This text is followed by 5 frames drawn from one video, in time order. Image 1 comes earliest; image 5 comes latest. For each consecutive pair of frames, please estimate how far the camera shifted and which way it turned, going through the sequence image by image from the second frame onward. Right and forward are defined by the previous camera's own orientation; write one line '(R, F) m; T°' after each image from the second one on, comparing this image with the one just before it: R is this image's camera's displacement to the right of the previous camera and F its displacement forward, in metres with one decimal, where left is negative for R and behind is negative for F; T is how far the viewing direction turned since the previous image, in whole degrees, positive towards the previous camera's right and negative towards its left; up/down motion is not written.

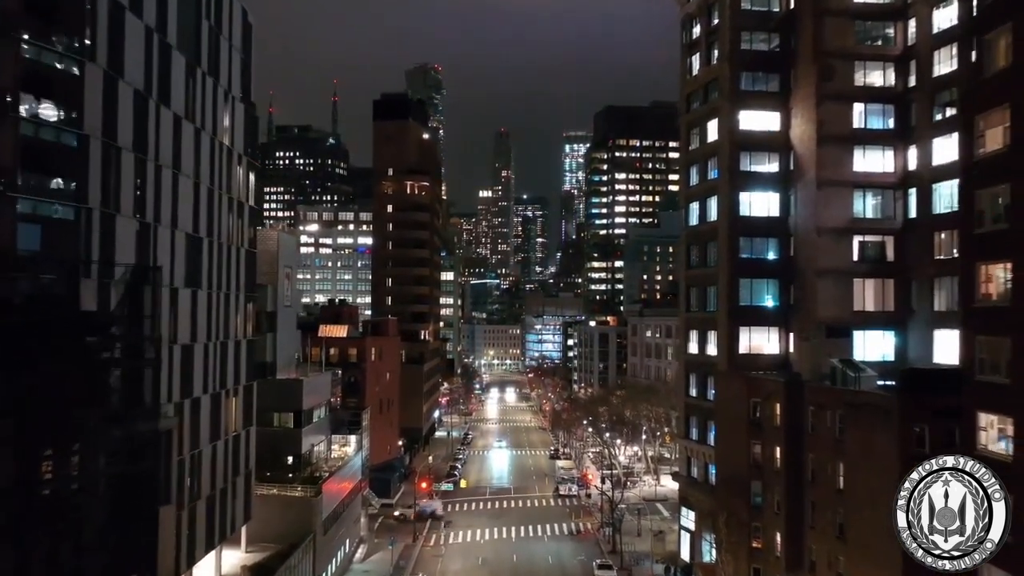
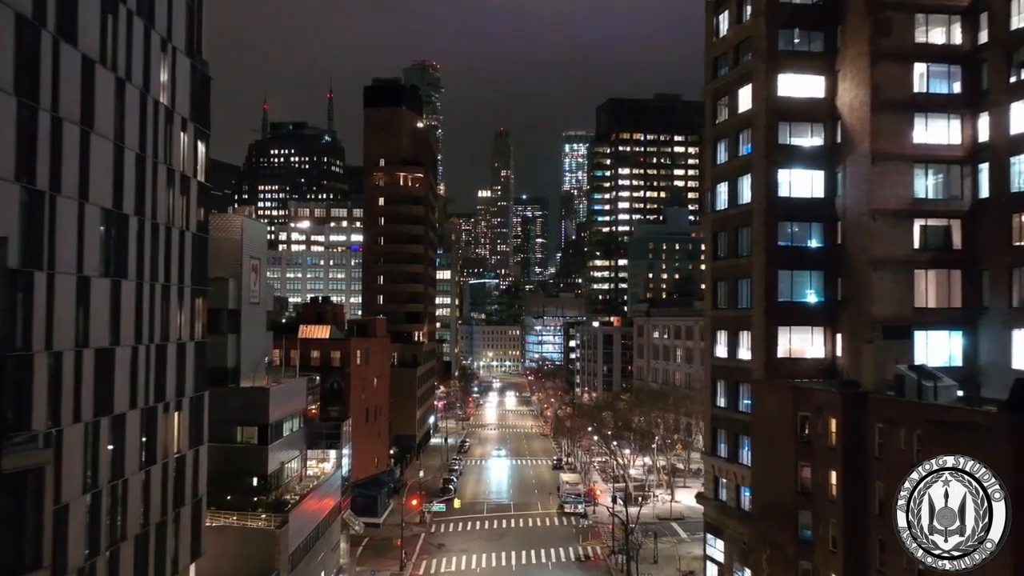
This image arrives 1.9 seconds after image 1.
(0.0, +7.1) m; 0°
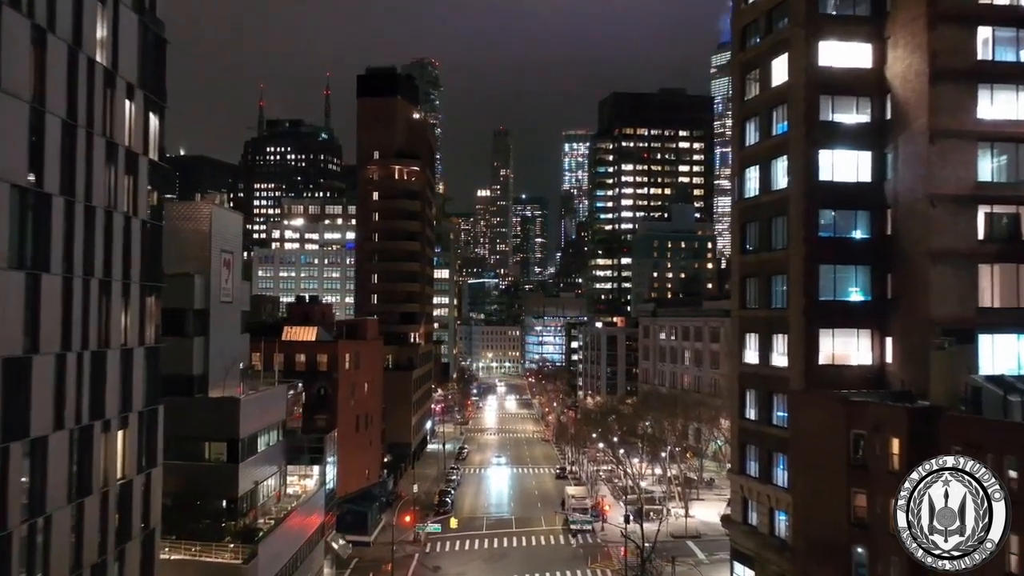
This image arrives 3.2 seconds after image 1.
(-0.2, +5.2) m; 0°
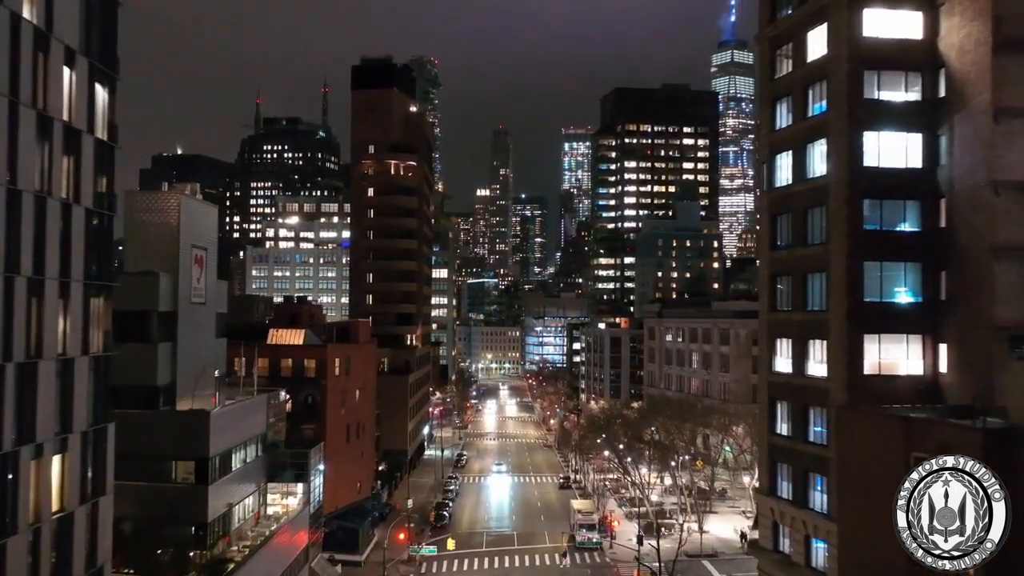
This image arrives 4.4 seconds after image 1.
(-0.2, +4.3) m; 0°
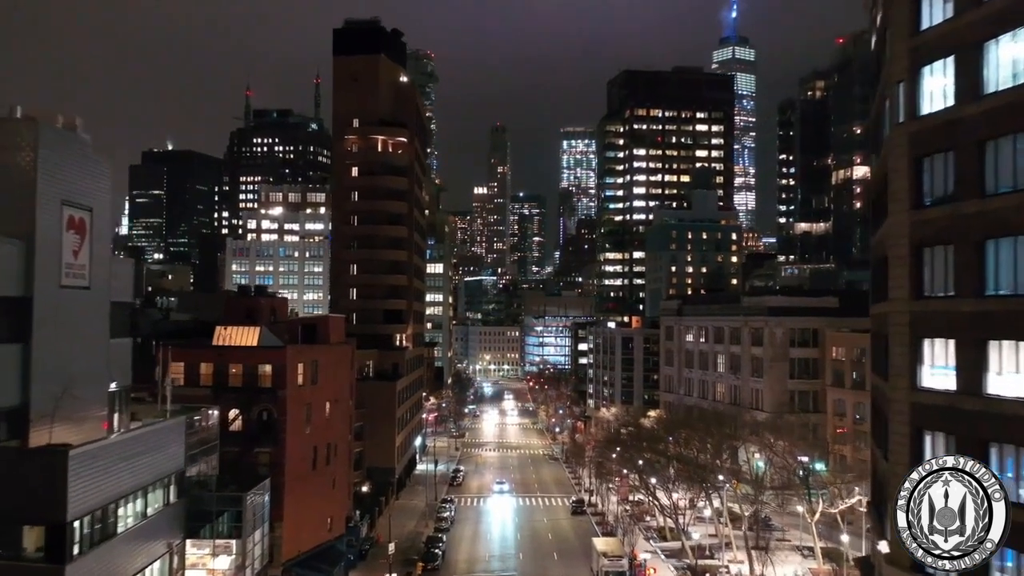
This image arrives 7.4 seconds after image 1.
(-0.8, +12.1) m; 0°
